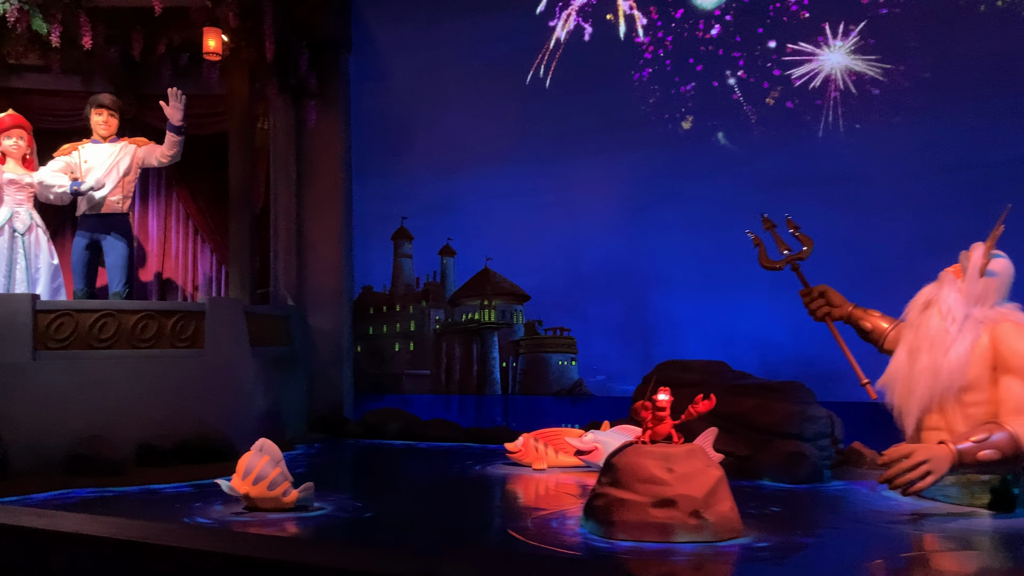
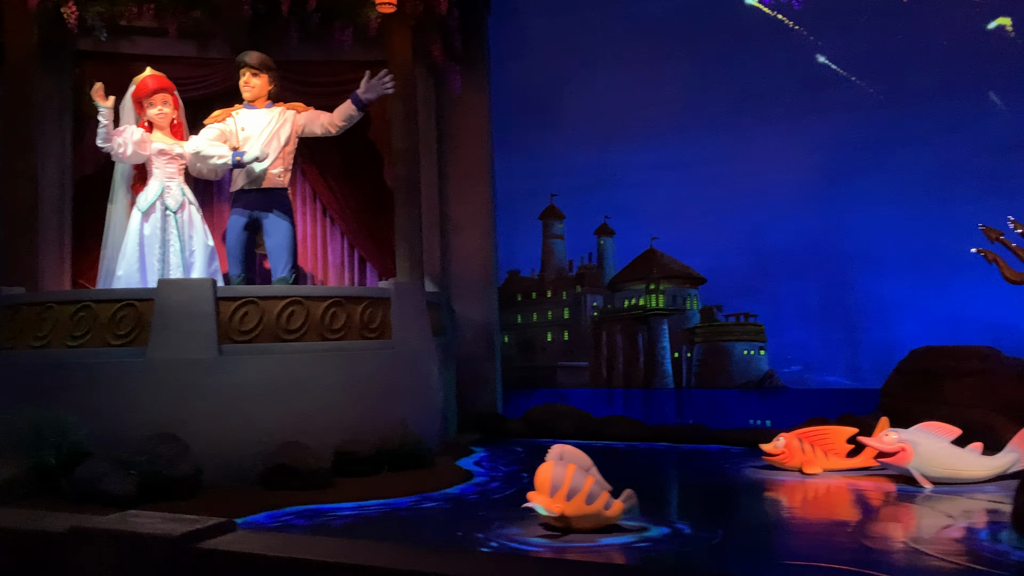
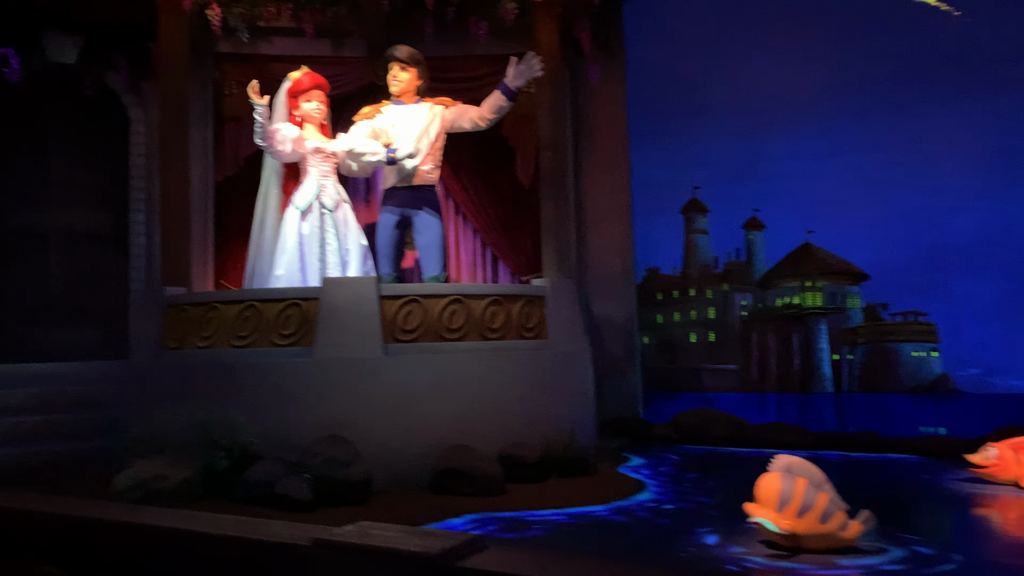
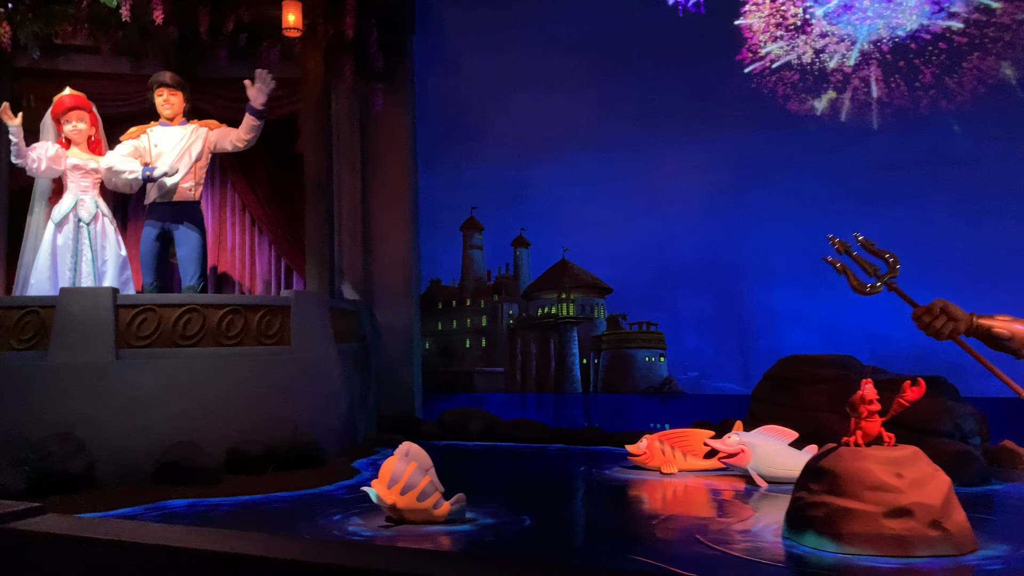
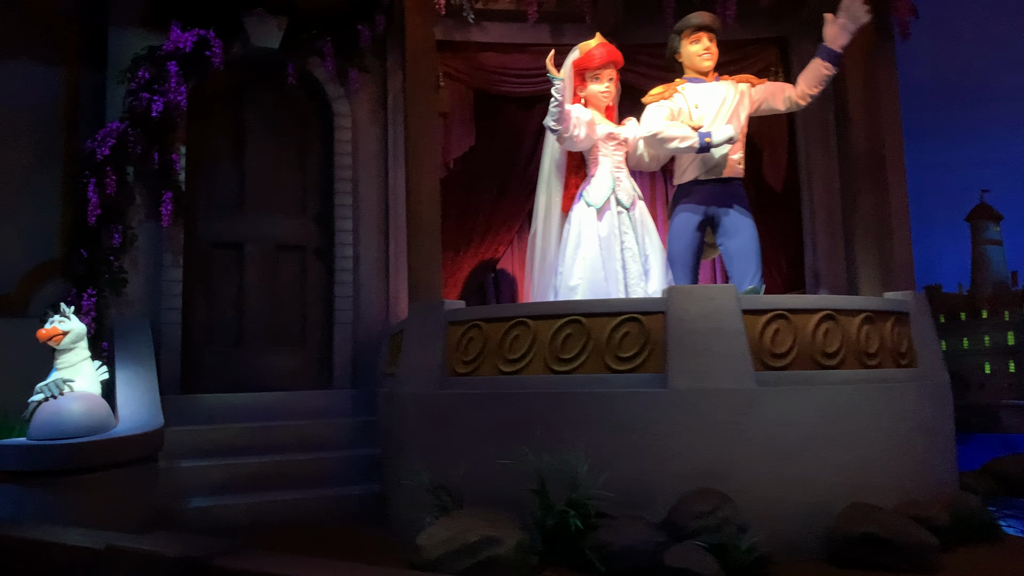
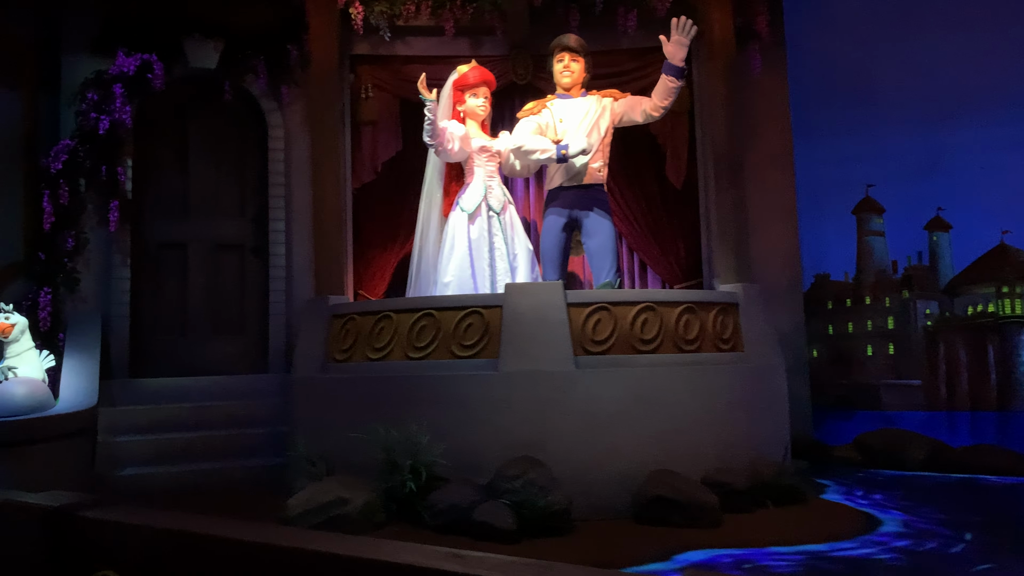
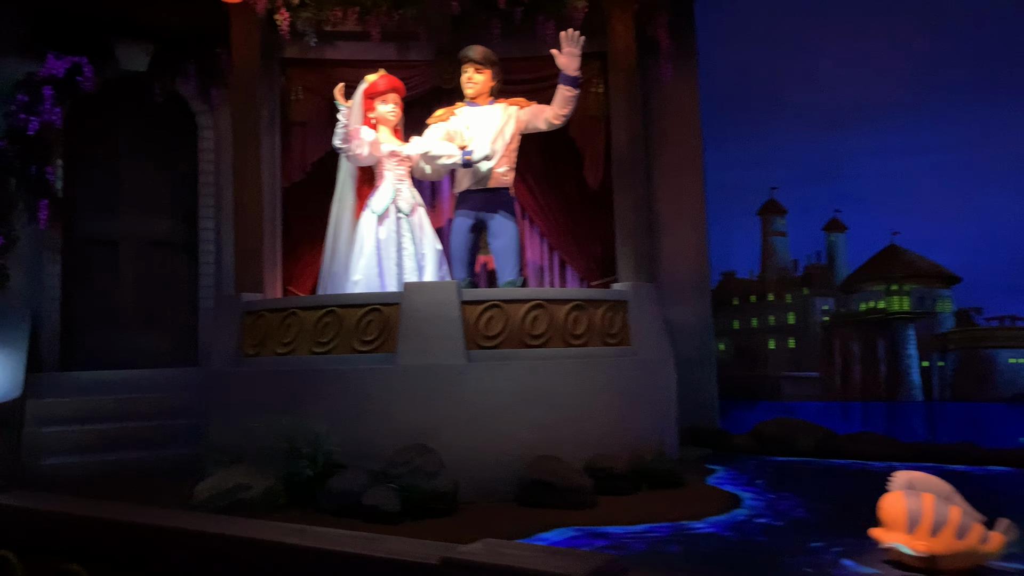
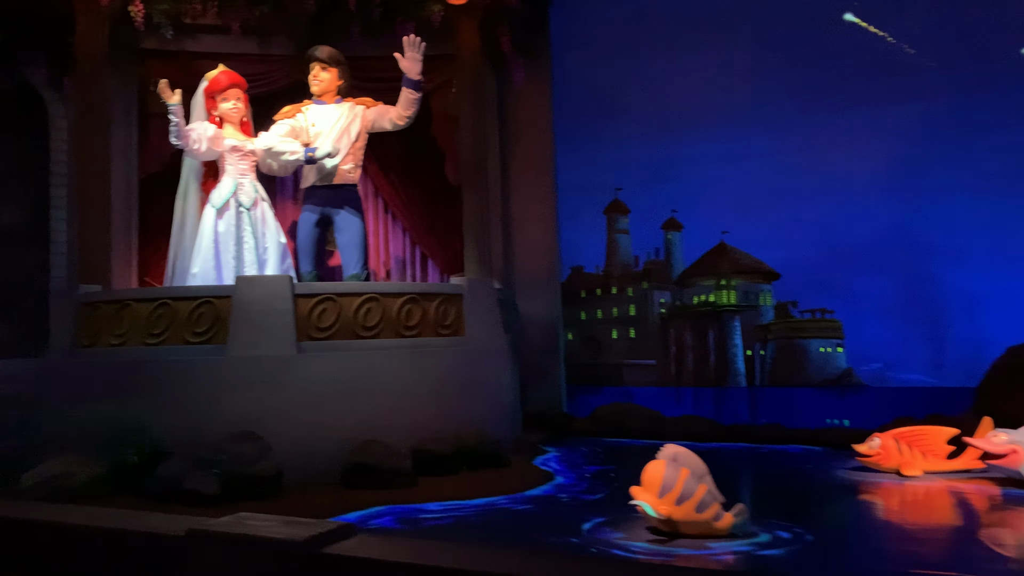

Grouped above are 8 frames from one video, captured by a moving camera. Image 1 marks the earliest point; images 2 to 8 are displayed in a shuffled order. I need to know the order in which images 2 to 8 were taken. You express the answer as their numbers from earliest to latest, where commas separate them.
4, 2, 8, 3, 7, 6, 5
